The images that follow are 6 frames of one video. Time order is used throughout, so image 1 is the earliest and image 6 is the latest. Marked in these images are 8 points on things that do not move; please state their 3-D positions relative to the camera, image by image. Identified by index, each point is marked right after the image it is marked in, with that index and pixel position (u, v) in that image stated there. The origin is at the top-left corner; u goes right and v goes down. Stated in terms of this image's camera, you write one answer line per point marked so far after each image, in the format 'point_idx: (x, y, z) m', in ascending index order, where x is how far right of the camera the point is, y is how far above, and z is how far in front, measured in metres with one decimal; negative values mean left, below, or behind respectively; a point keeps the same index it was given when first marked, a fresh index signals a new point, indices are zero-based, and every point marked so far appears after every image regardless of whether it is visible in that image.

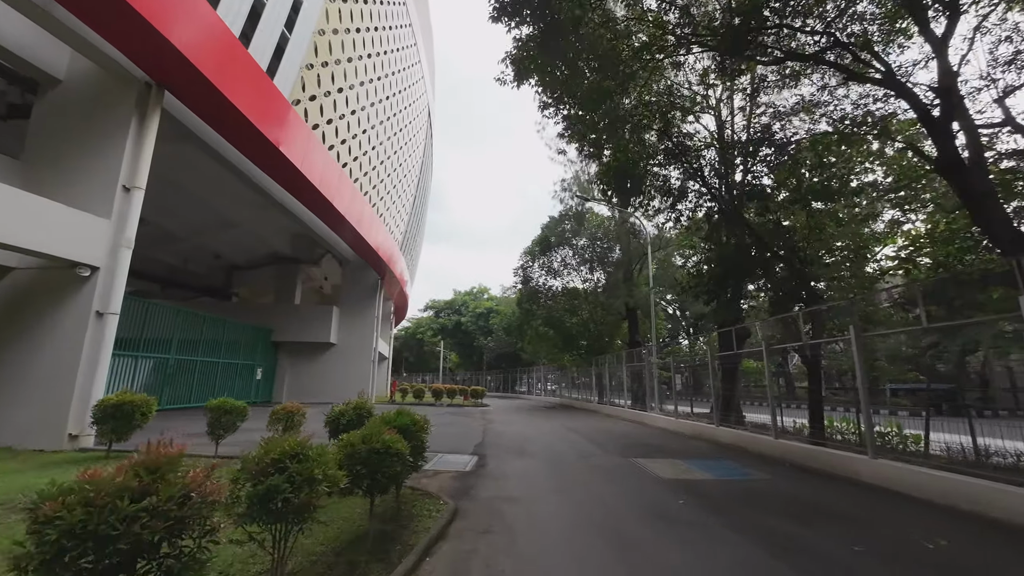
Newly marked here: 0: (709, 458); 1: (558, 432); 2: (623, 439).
0: (+3.5, -3.1, +7.9) m
1: (+1.2, -3.8, +11.5) m
2: (+2.6, -3.6, +10.2) m
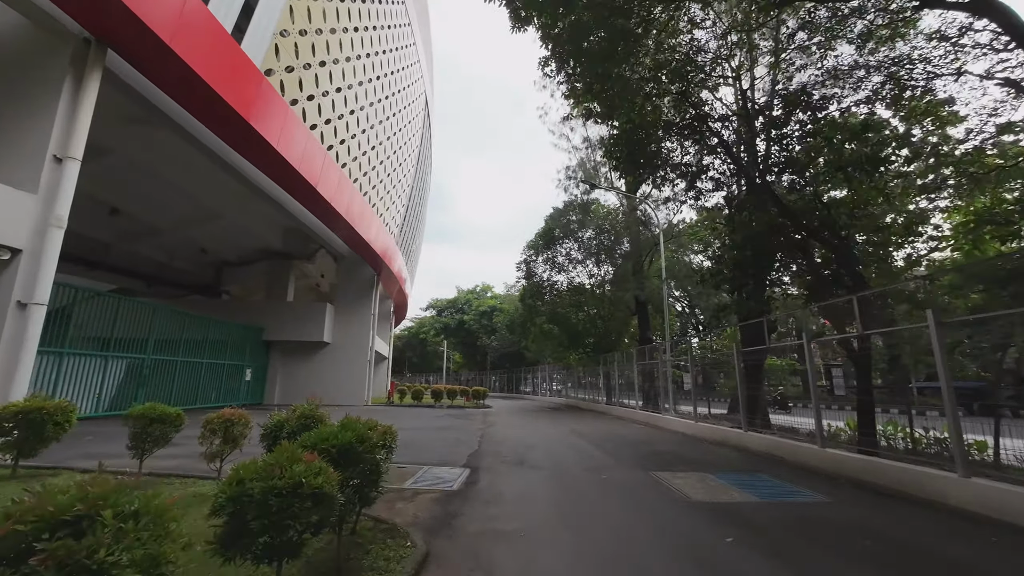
0: (+3.5, -2.8, +6.7) m
1: (+1.2, -3.6, +10.3) m
2: (+2.6, -3.3, +9.0) m
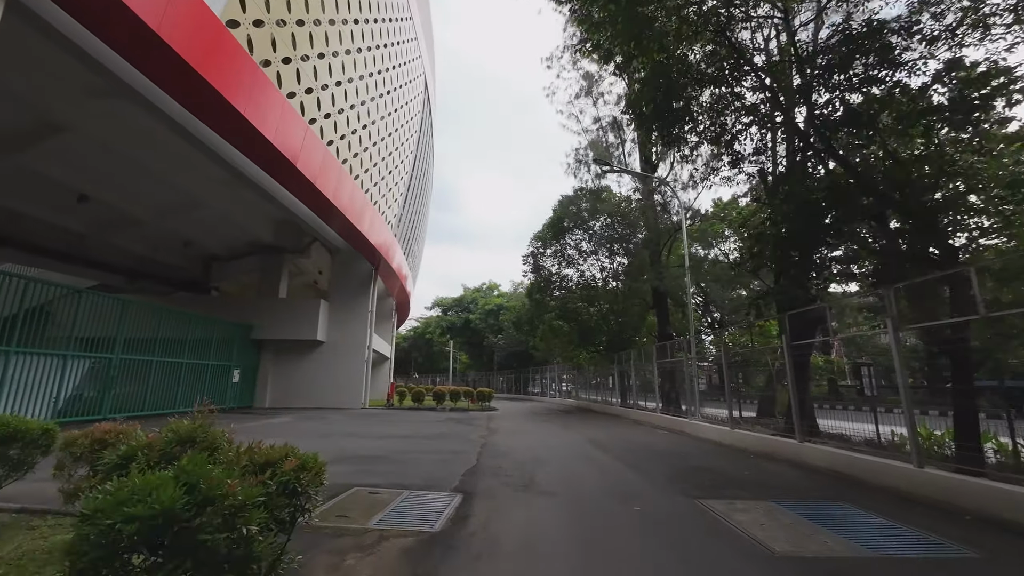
0: (+3.6, -2.5, +5.2) m
1: (+1.3, -3.3, +8.9) m
2: (+2.7, -3.0, +7.5) m
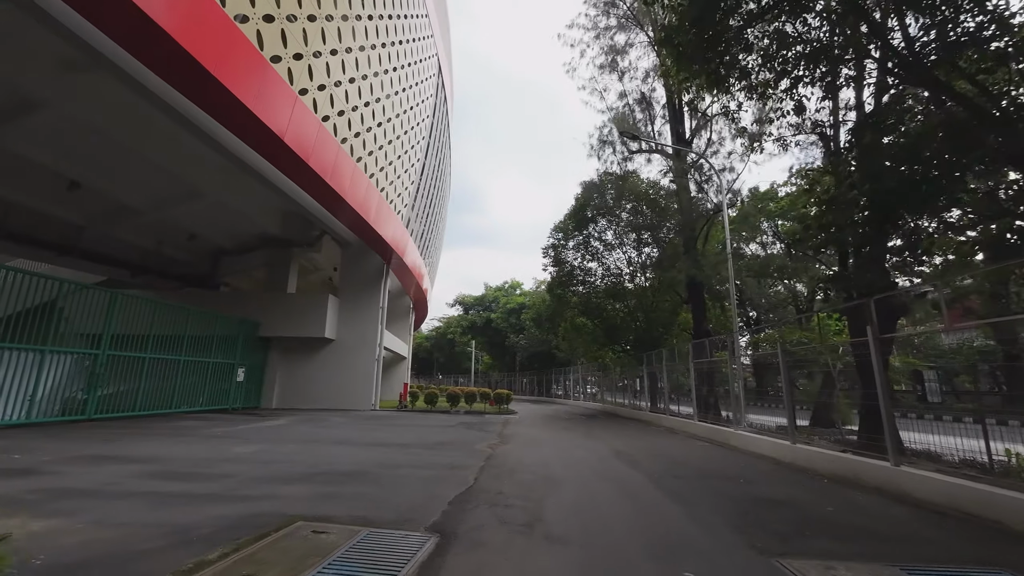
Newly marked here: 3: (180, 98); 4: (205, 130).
0: (+3.5, -2.2, +3.5) m
1: (+1.5, -3.0, +7.3) m
2: (+2.7, -2.7, +5.9) m
3: (-7.9, +4.5, +10.3) m
4: (-8.2, +4.2, +11.6) m
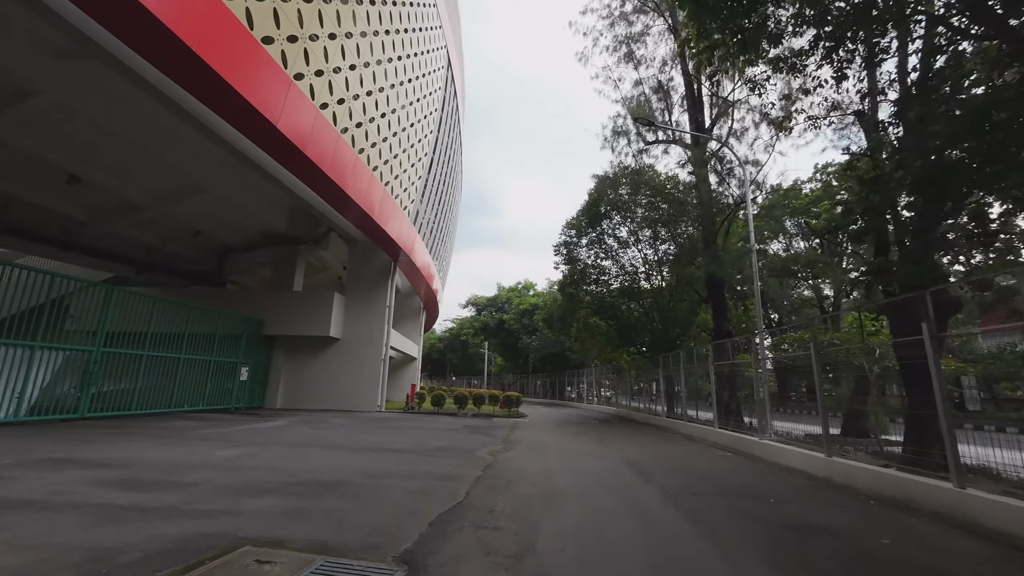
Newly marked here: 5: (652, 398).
0: (+3.4, -2.1, +2.7) m
1: (+1.5, -2.9, +6.6) m
2: (+2.7, -2.6, +5.1) m
3: (-7.8, +4.7, +9.9) m
4: (-8.0, +4.3, +11.2) m
5: (+5.7, -4.5, +17.9) m
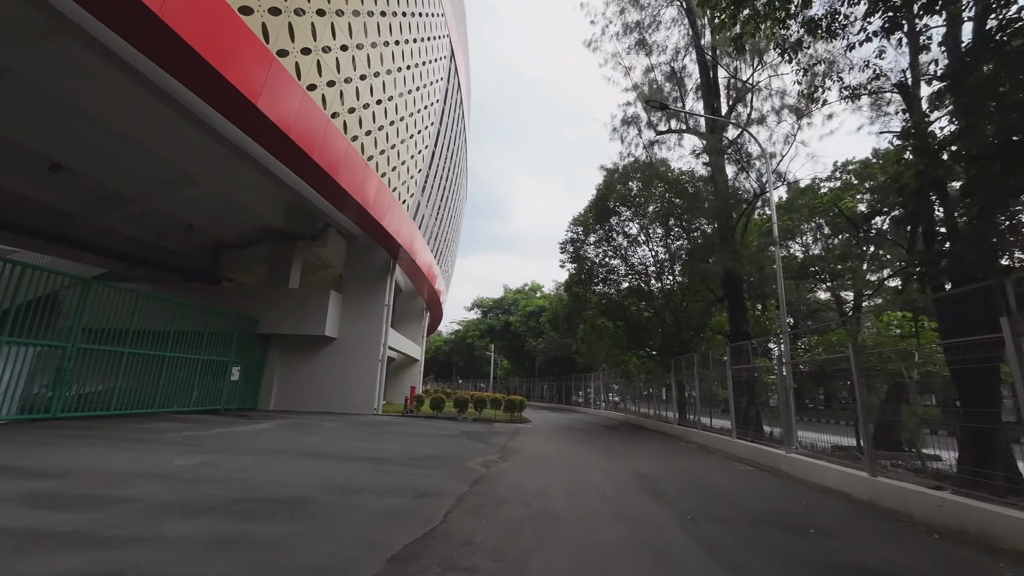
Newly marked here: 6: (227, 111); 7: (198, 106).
0: (+3.2, -1.9, +1.8) m
1: (+1.4, -2.7, +5.7) m
2: (+2.6, -2.4, +4.2) m
3: (-7.8, +4.8, +9.3) m
4: (-8.0, +4.5, +10.6) m
5: (+5.8, -4.5, +16.9) m
6: (-6.7, +4.2, +10.2) m
7: (-7.7, +4.5, +10.5) m
